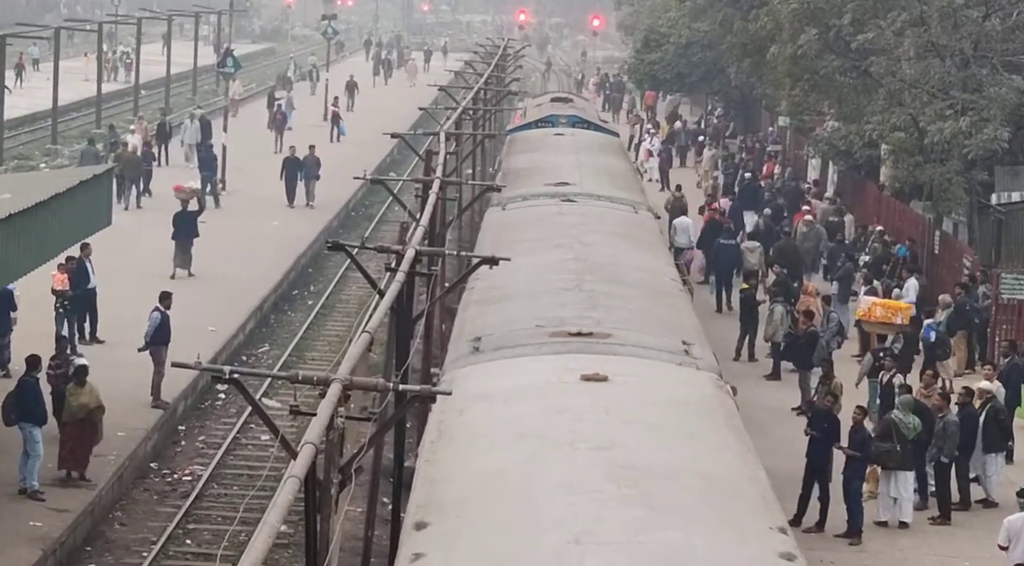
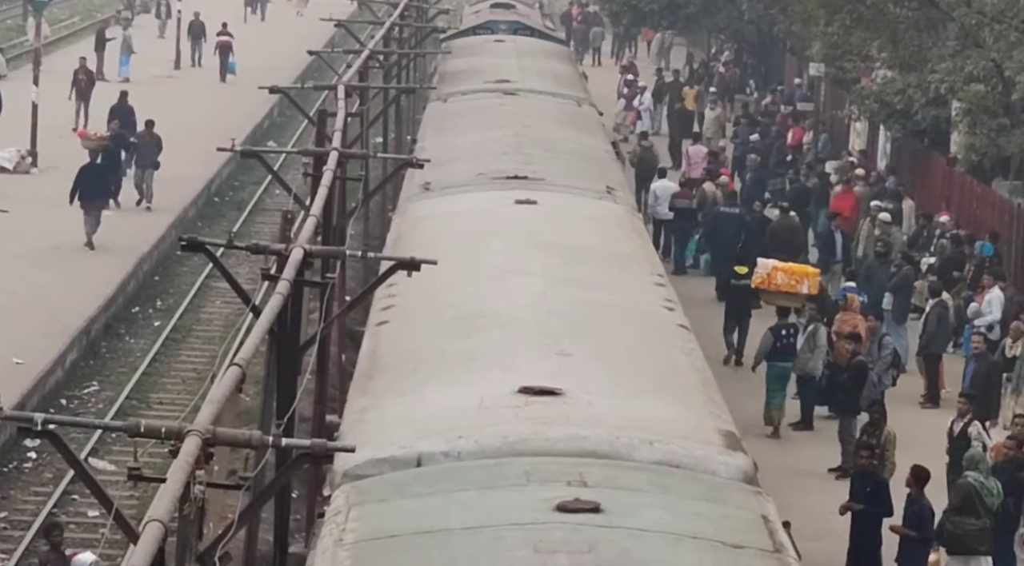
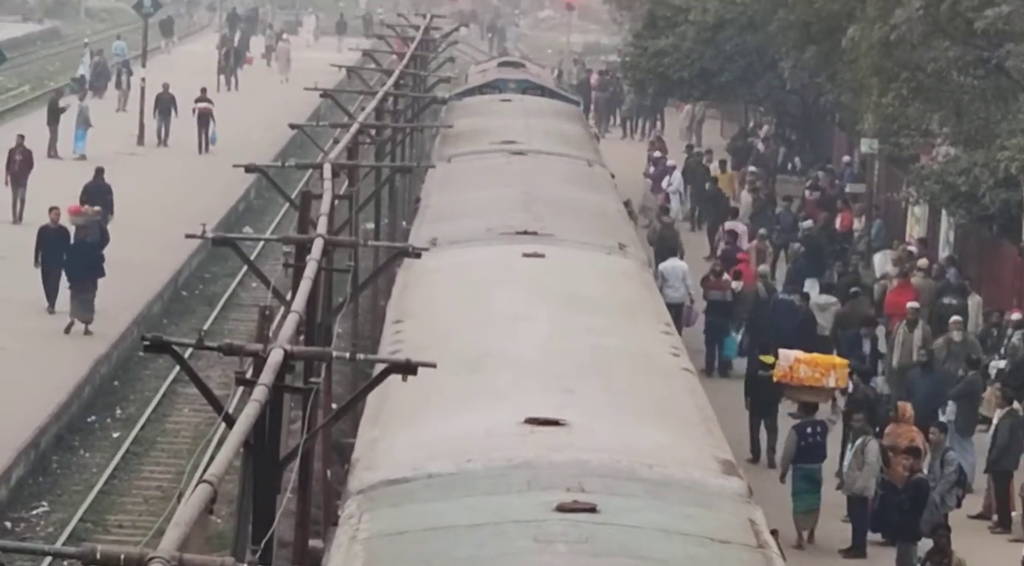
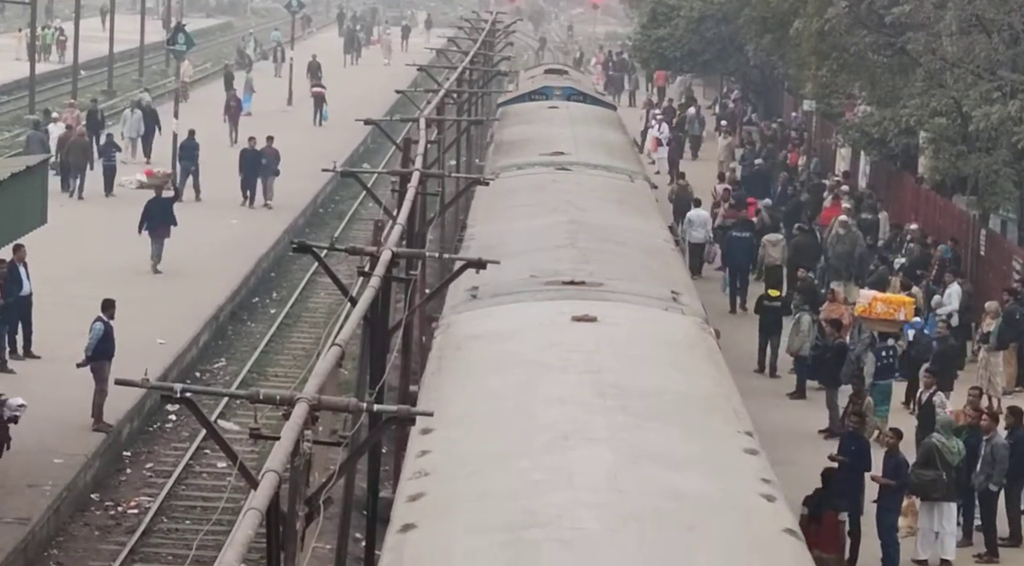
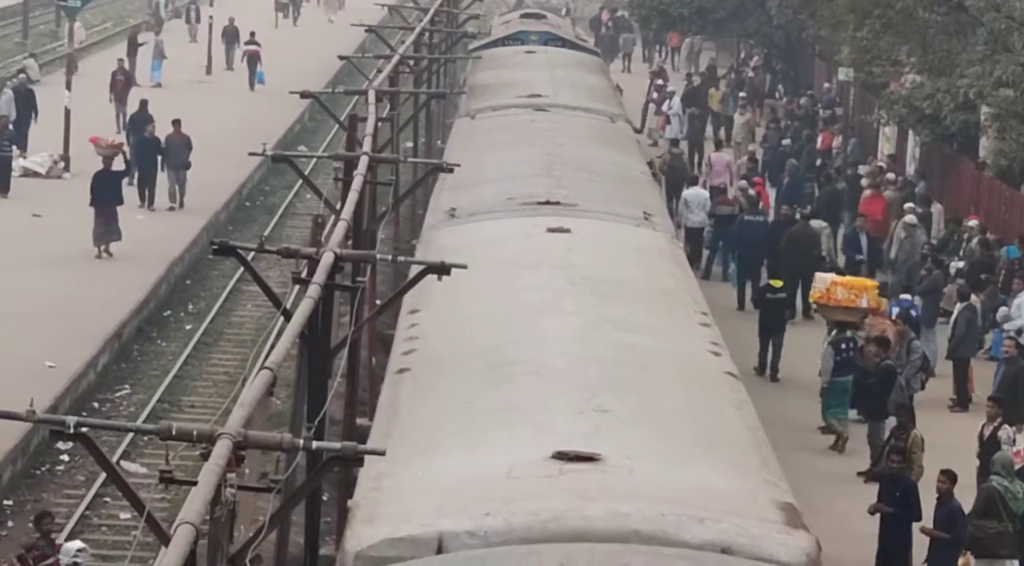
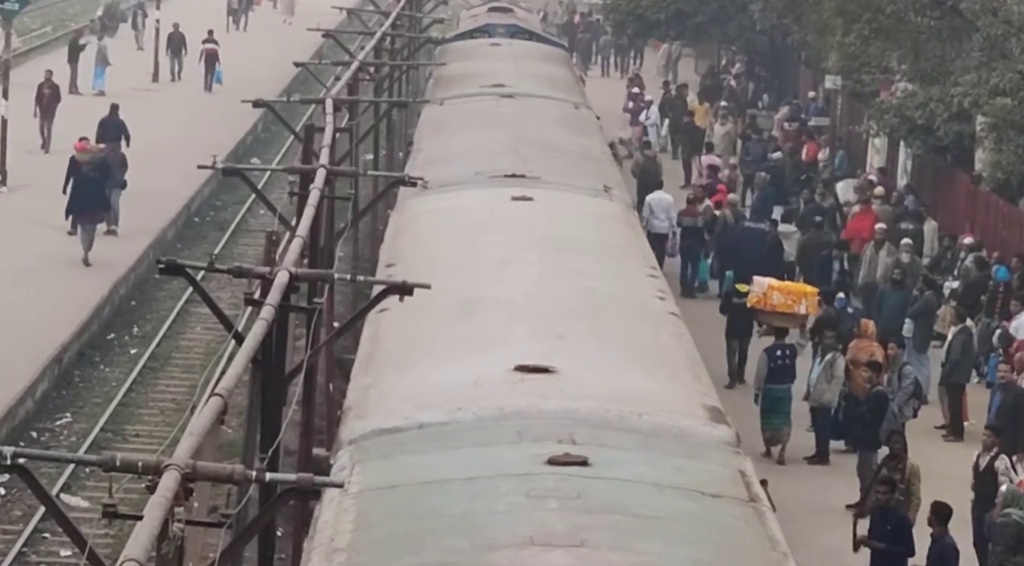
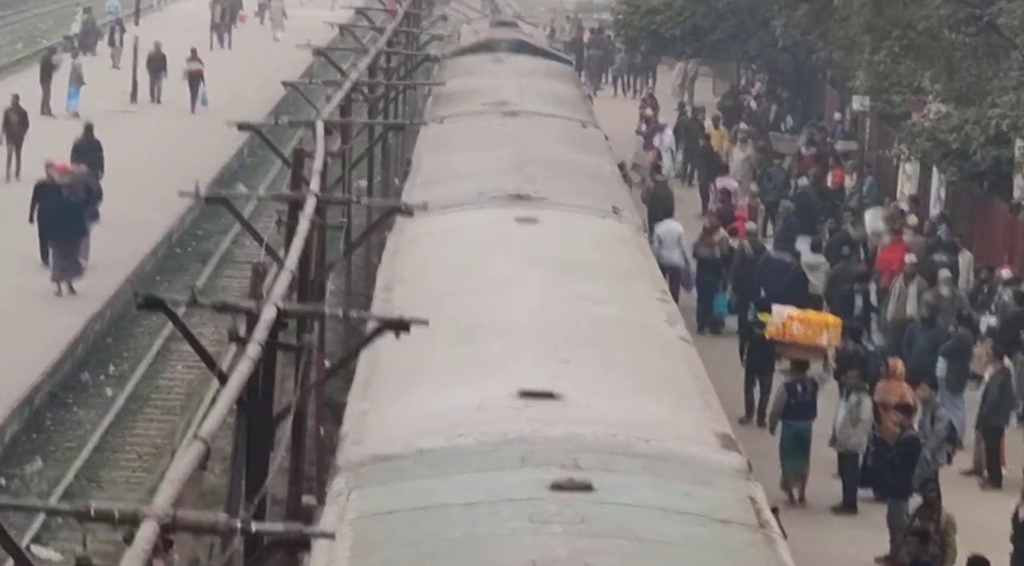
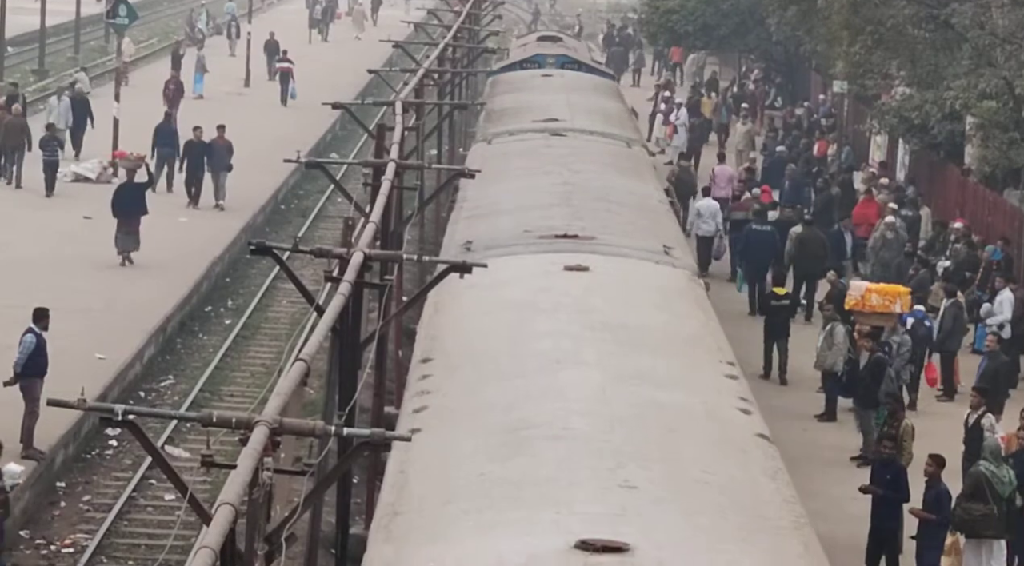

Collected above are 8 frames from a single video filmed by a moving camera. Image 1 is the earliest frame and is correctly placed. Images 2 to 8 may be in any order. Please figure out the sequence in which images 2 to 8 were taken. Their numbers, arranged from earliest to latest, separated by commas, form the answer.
4, 8, 5, 2, 6, 7, 3
